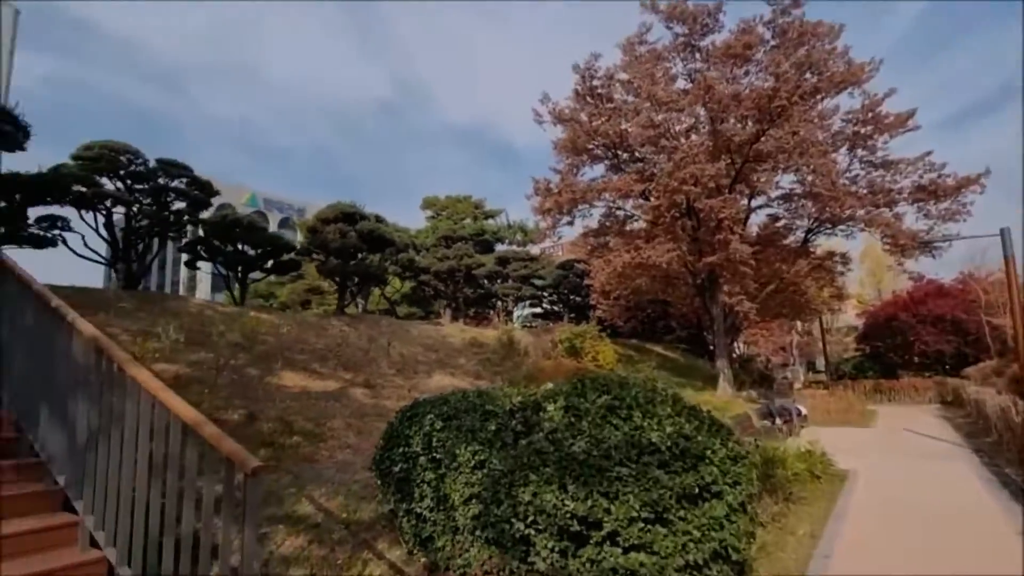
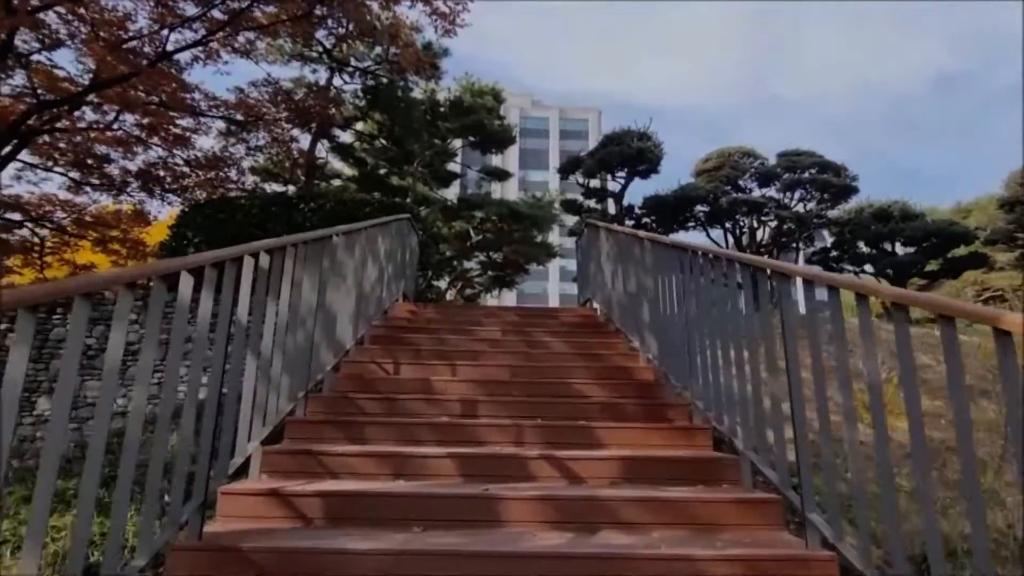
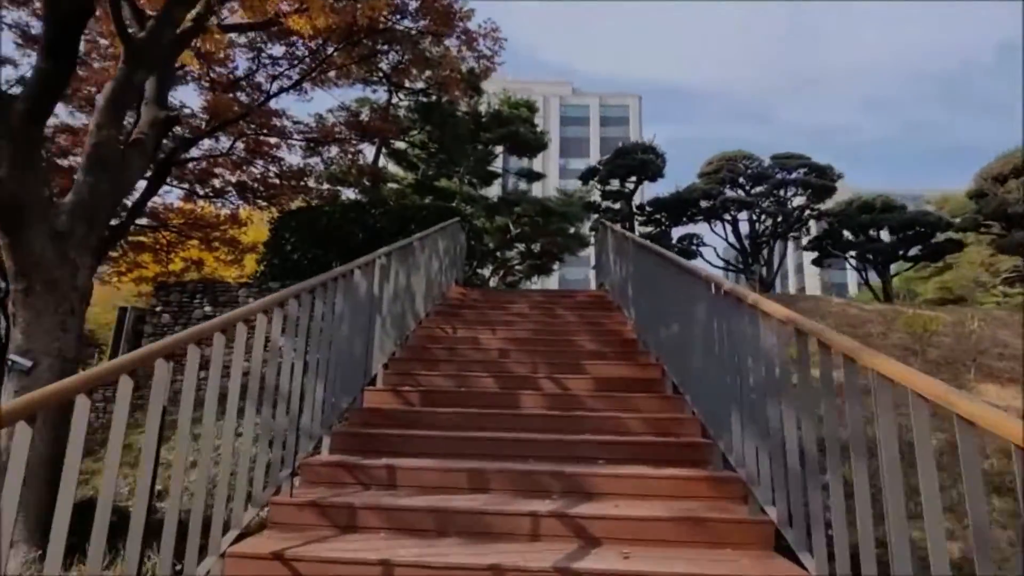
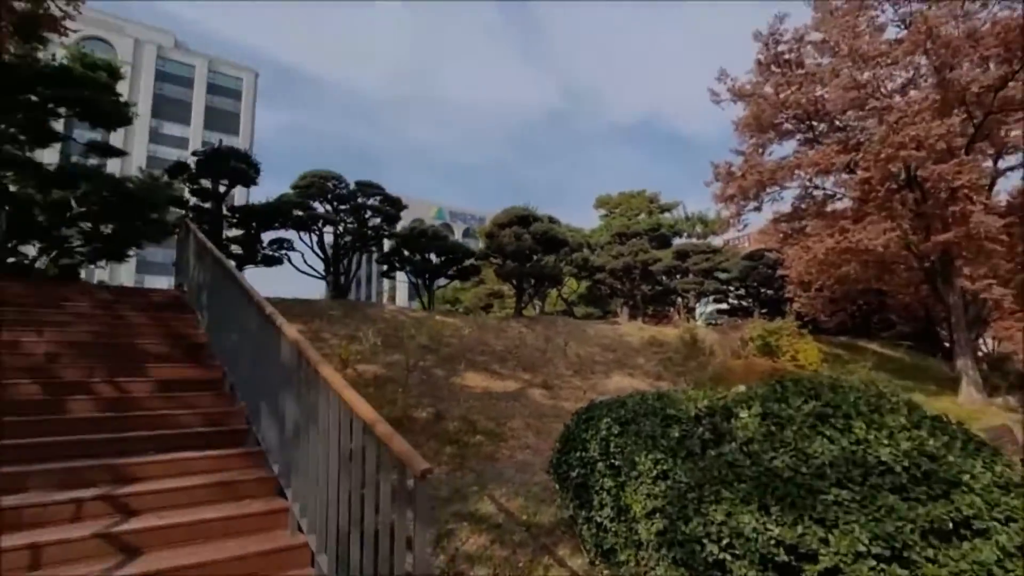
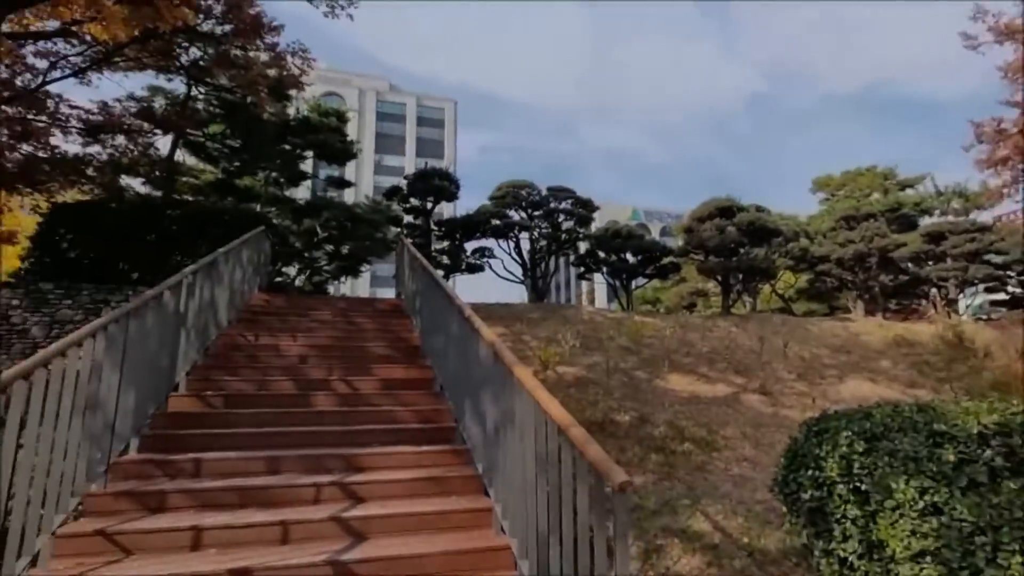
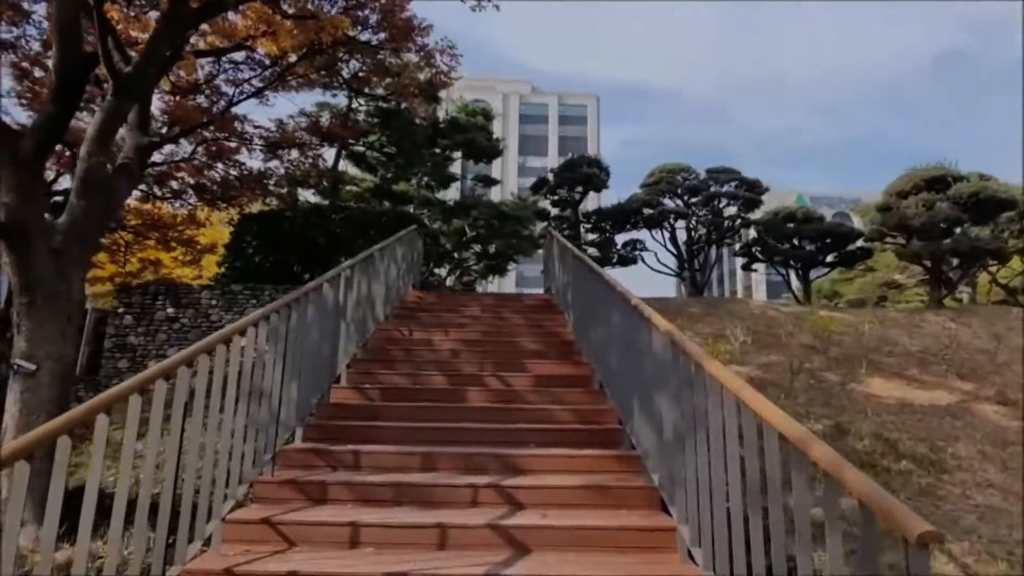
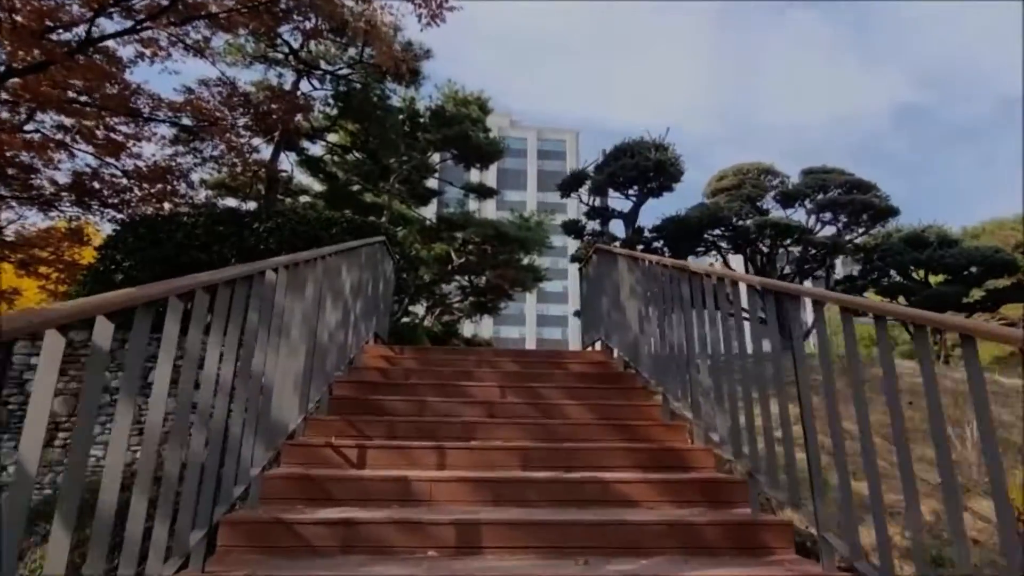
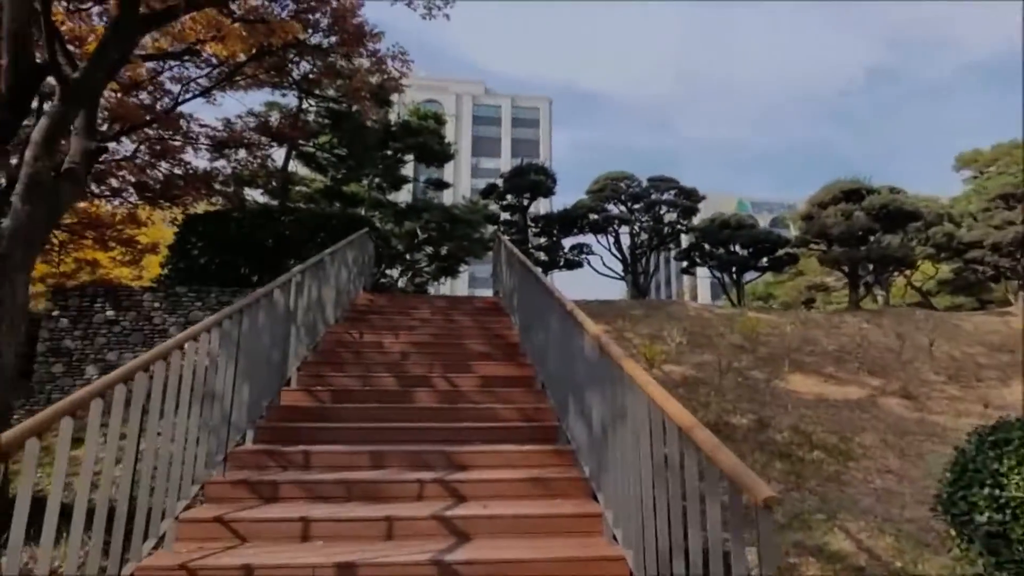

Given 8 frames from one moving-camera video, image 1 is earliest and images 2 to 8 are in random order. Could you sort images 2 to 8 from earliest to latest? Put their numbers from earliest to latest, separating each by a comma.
4, 5, 8, 6, 3, 2, 7
